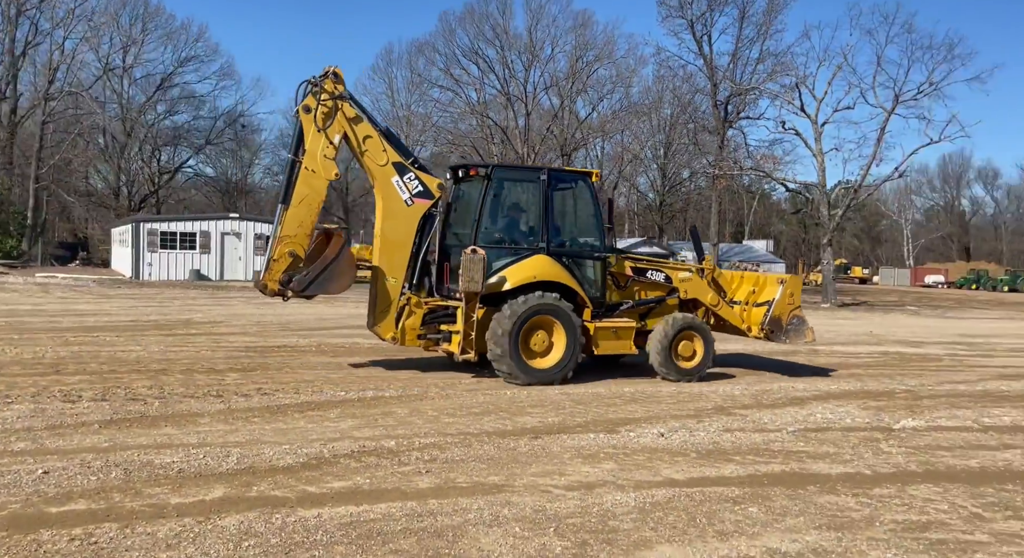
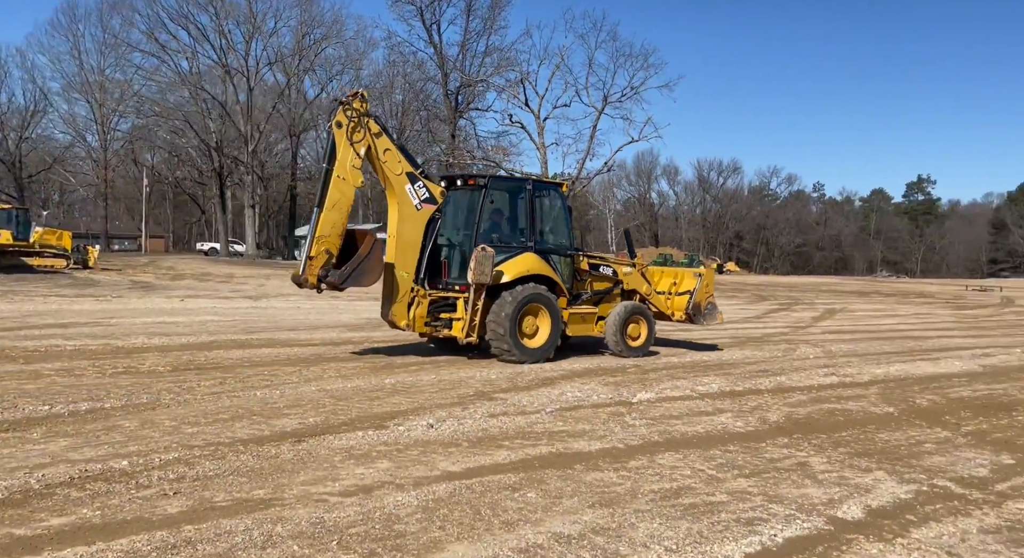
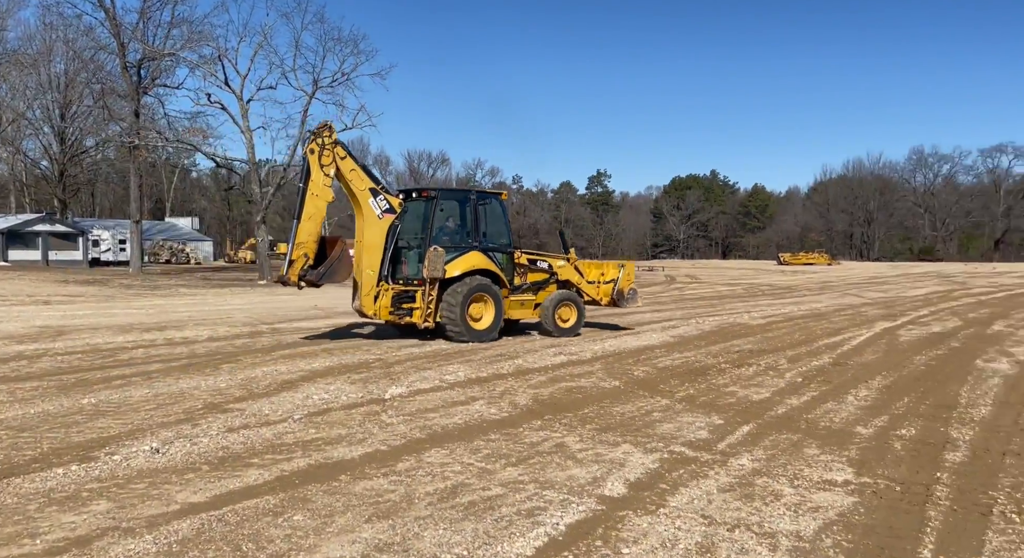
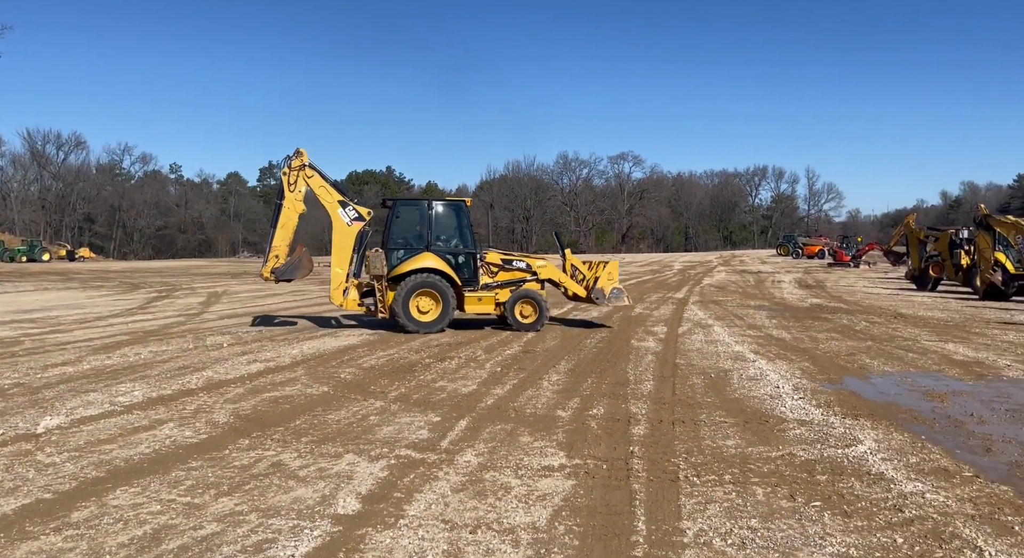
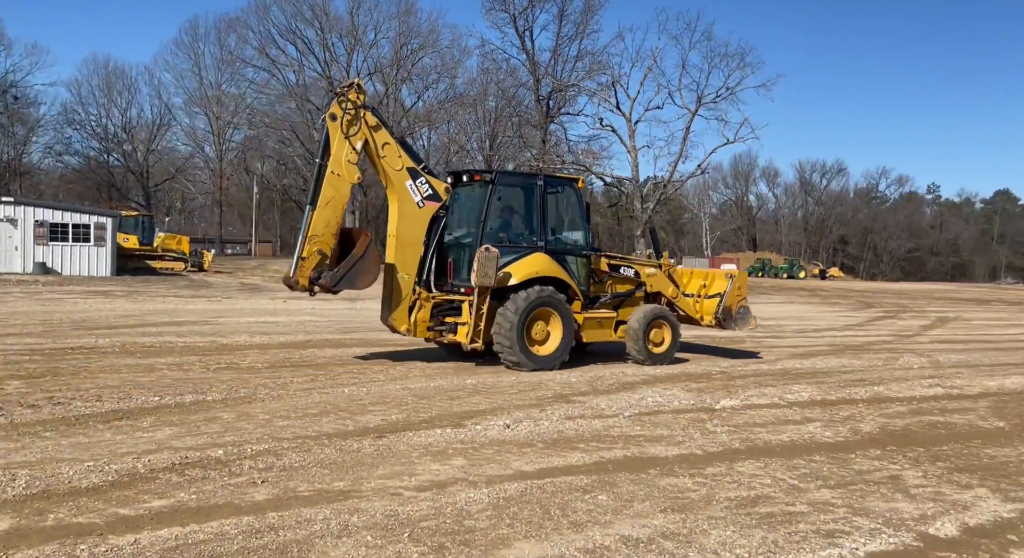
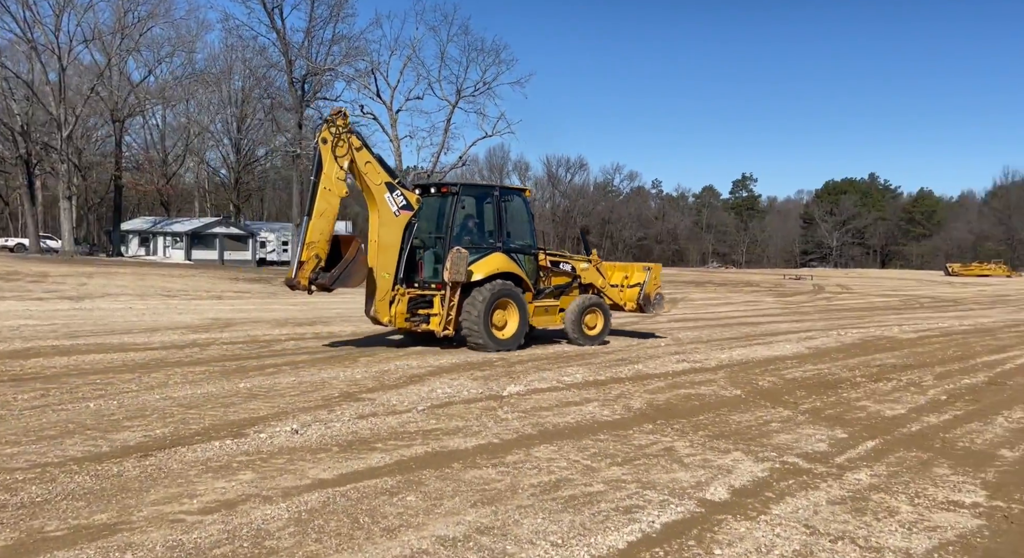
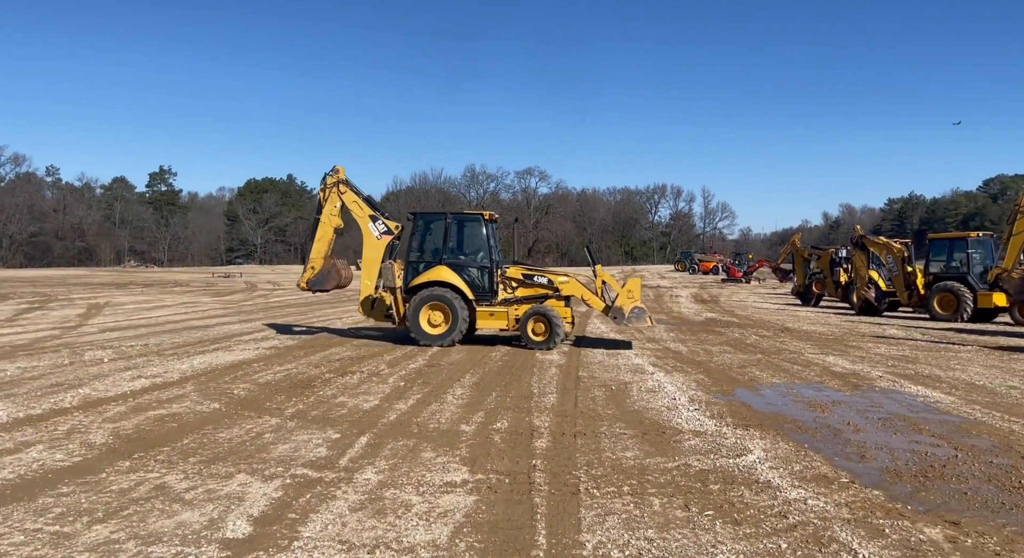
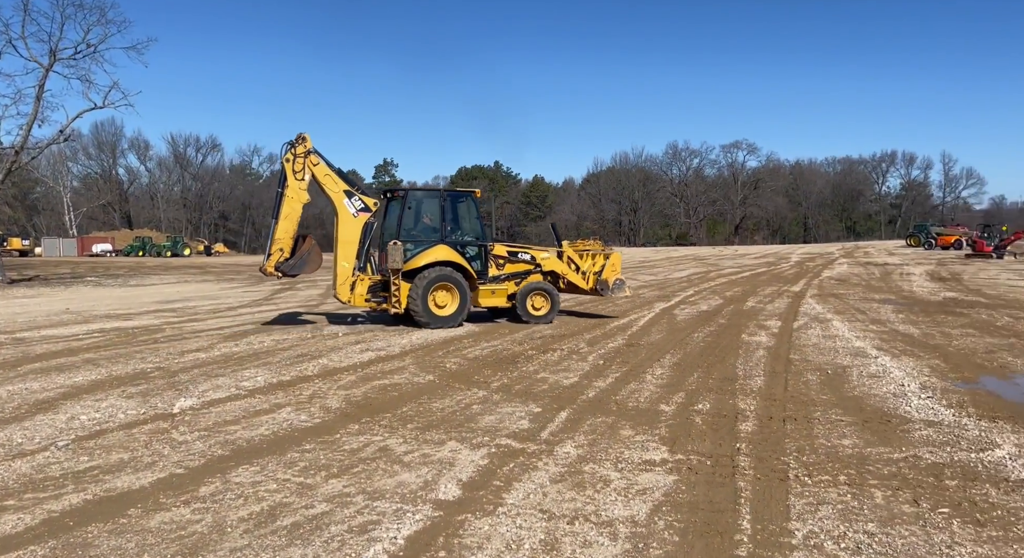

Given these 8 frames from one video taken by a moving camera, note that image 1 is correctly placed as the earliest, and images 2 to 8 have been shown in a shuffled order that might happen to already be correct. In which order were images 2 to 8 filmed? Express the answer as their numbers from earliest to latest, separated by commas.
5, 2, 6, 3, 8, 4, 7
